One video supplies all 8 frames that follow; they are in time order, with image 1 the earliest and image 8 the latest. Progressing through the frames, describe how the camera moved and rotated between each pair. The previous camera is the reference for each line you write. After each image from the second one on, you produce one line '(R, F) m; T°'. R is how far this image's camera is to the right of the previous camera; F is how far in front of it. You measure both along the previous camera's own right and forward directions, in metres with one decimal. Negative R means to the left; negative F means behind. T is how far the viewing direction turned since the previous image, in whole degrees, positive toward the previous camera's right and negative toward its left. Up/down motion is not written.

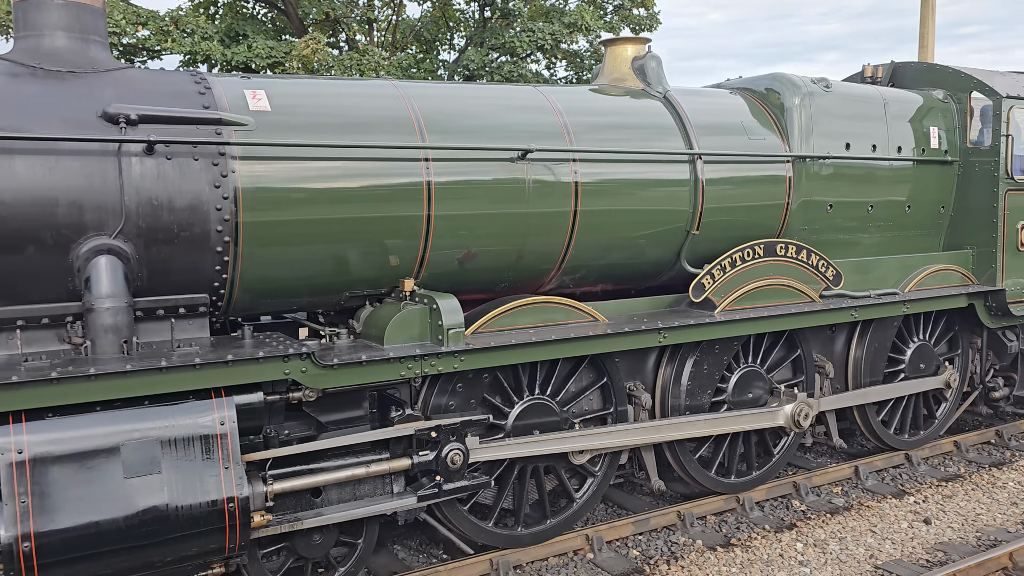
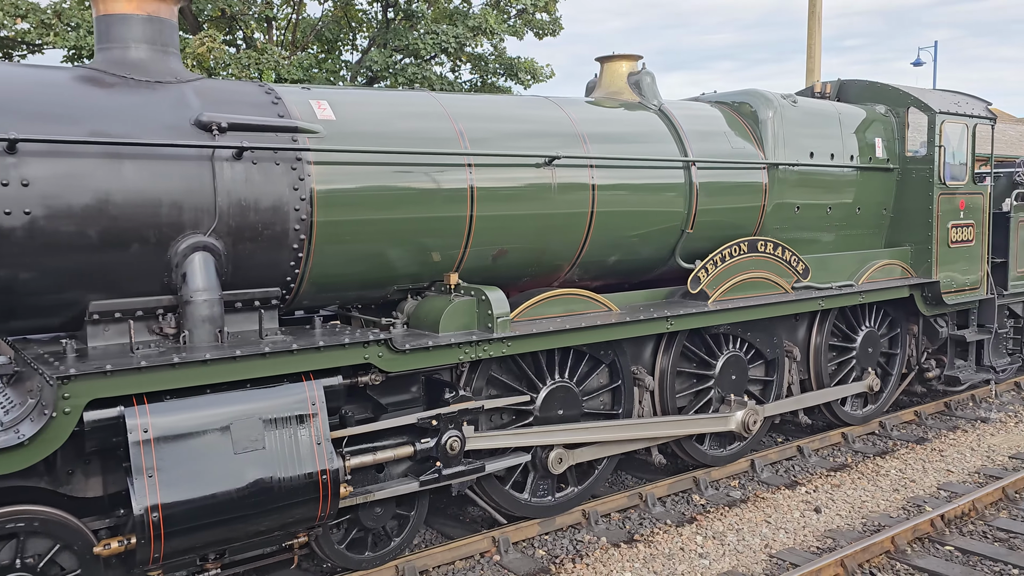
(-0.7, -0.4) m; +6°
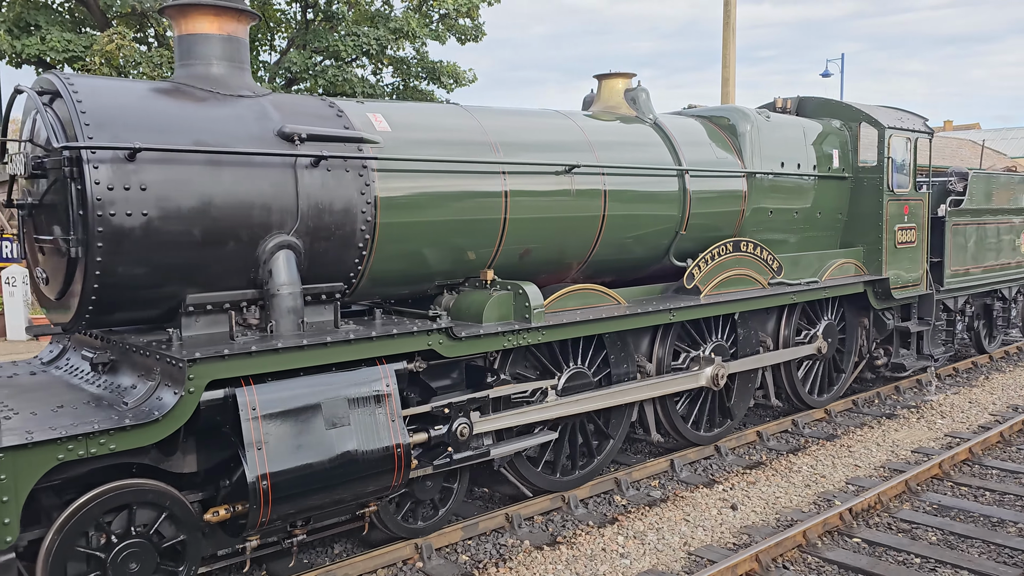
(-0.7, -0.5) m; +5°
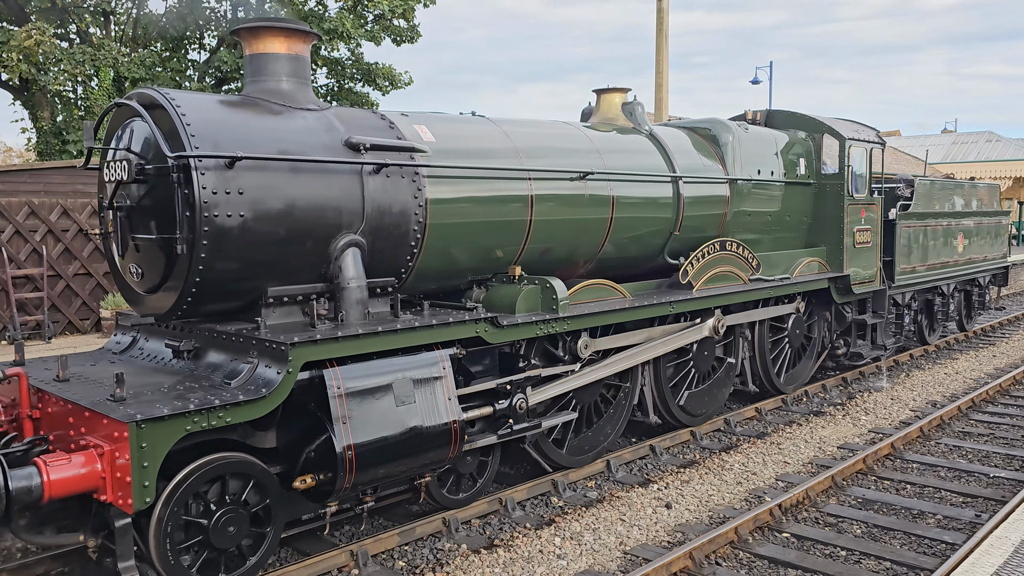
(-0.6, -0.6) m; +4°
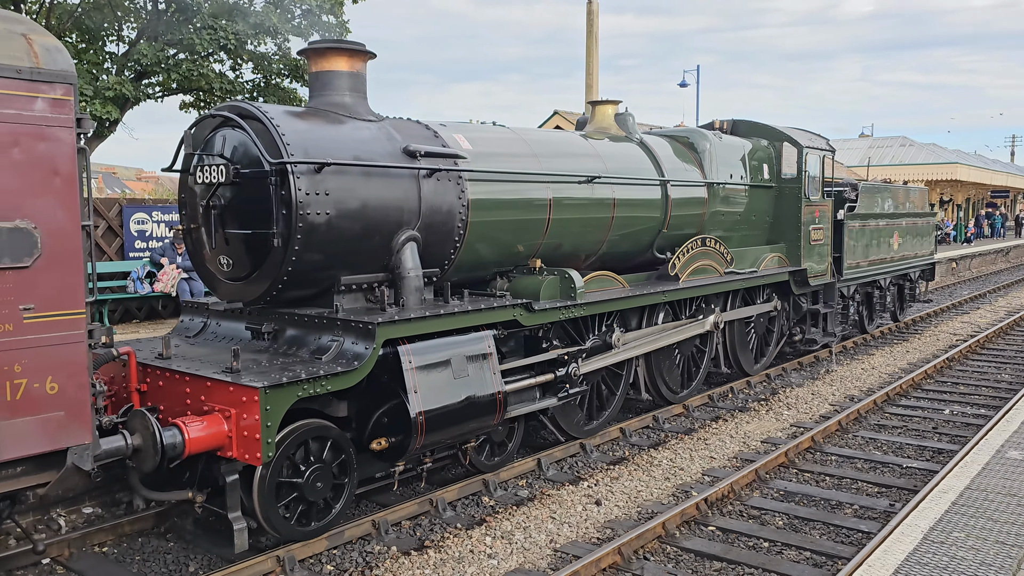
(-0.7, -0.7) m; +5°
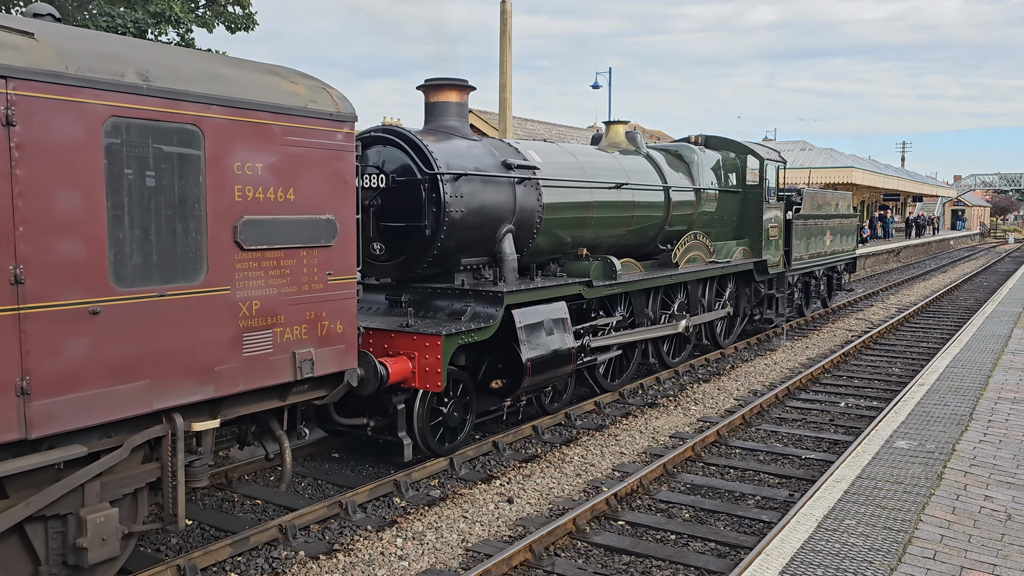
(-1.3, -1.7) m; +6°
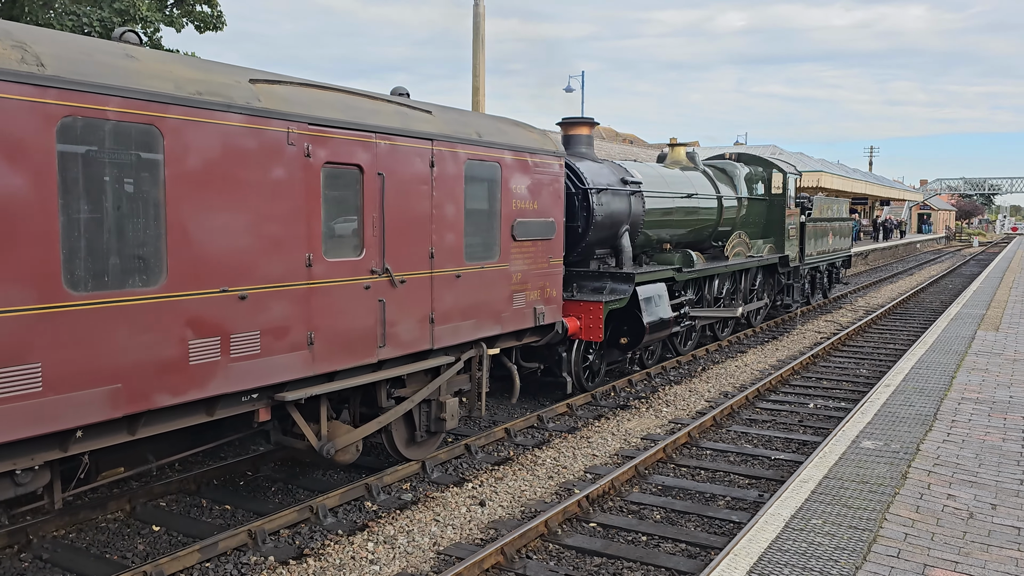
(-1.6, -2.5) m; +2°
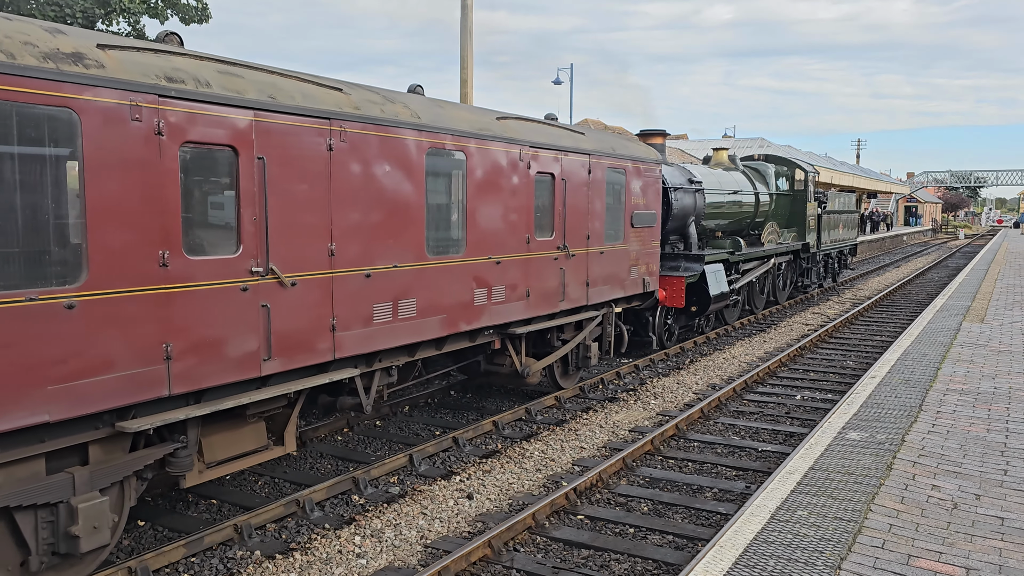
(-1.4, -2.3) m; +1°
